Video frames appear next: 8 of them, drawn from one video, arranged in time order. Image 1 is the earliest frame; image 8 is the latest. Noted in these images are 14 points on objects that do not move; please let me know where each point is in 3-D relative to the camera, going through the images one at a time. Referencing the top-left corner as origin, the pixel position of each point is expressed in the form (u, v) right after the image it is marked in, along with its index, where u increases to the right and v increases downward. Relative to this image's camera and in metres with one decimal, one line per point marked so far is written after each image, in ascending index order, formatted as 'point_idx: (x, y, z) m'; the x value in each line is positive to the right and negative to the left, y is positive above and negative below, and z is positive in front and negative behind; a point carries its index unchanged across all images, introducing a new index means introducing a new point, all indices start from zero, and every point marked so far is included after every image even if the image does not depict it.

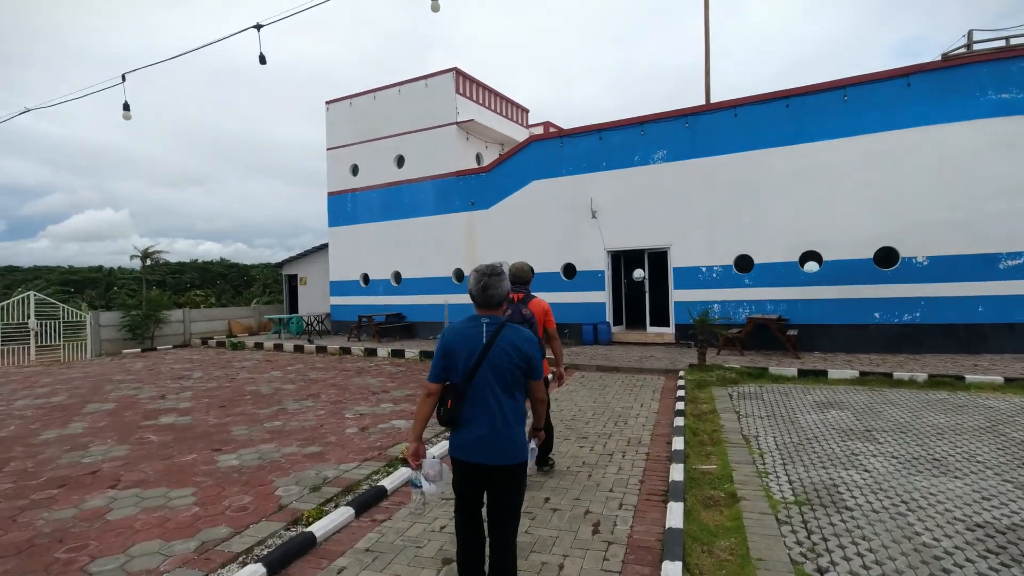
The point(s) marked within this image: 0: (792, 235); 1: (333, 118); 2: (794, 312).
0: (+5.7, +1.1, +11.4) m
1: (-5.7, +5.4, +17.6) m
2: (+5.7, -0.5, +11.3) m
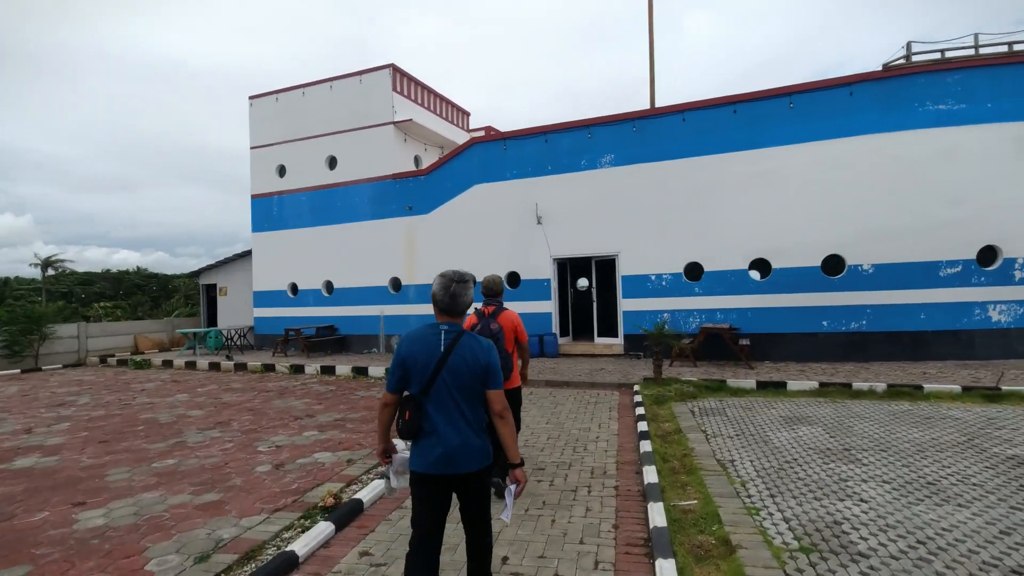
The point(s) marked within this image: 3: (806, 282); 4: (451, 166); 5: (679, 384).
0: (+4.6, +0.9, +11.2) m
1: (-7.4, +5.1, +16.3) m
2: (+4.6, -0.7, +11.1) m
3: (+5.6, +0.1, +10.7) m
4: (-1.5, +3.0, +13.8) m
5: (+2.5, -1.4, +8.3) m
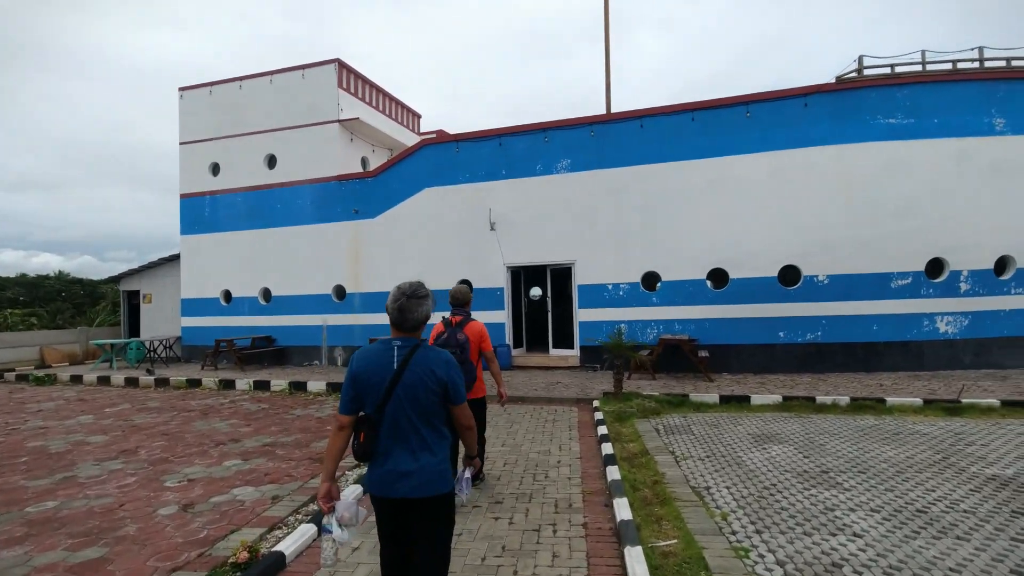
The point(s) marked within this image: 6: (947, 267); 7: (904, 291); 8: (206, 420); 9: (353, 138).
0: (+3.7, +0.7, +11.0) m
1: (-8.7, +4.9, +15.0) m
2: (+3.7, -0.9, +10.9) m
3: (+4.7, -0.1, +10.6) m
4: (-2.6, +2.8, +13.1) m
5: (+1.8, -1.6, +7.9) m
6: (+7.9, +0.4, +10.1) m
7: (+7.1, 0.0, +10.1) m
8: (-4.2, -1.8, +7.6) m
9: (-4.1, +3.9, +14.4) m
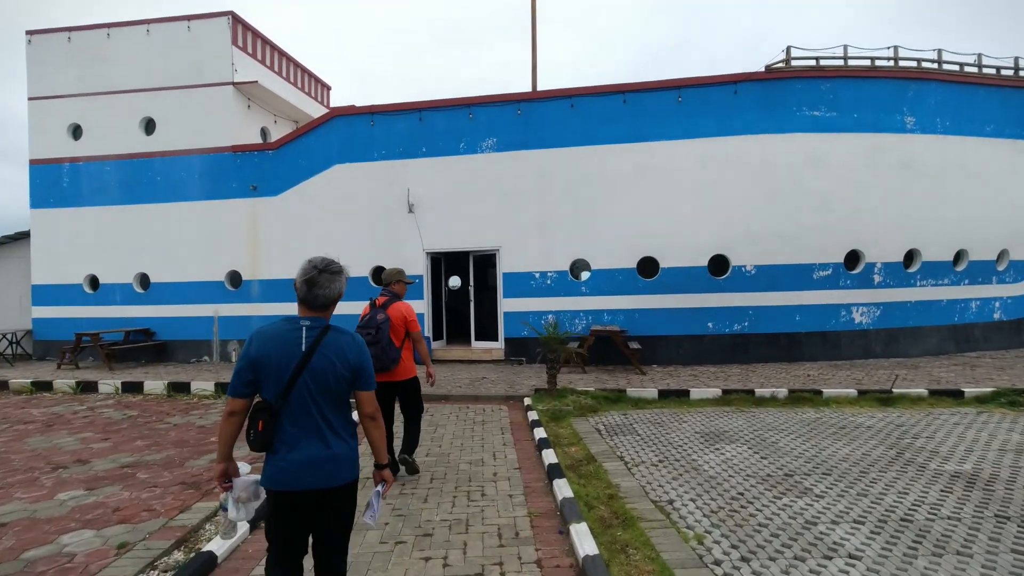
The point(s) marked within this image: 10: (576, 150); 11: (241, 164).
0: (+2.2, +0.9, +10.6) m
1: (-10.6, +5.2, +12.6) m
2: (+2.2, -0.7, +10.5) m
3: (+3.3, +0.1, +10.4) m
4: (-4.3, +3.1, +11.7) m
5: (+0.8, -1.4, +7.3) m
6: (+6.5, +0.5, +10.4) m
7: (+5.7, +0.1, +10.3) m
8: (-5.0, -1.6, +6.1) m
9: (-5.9, +4.2, +12.7) m
10: (+1.2, +2.6, +10.7) m
11: (-5.8, +2.6, +11.9) m
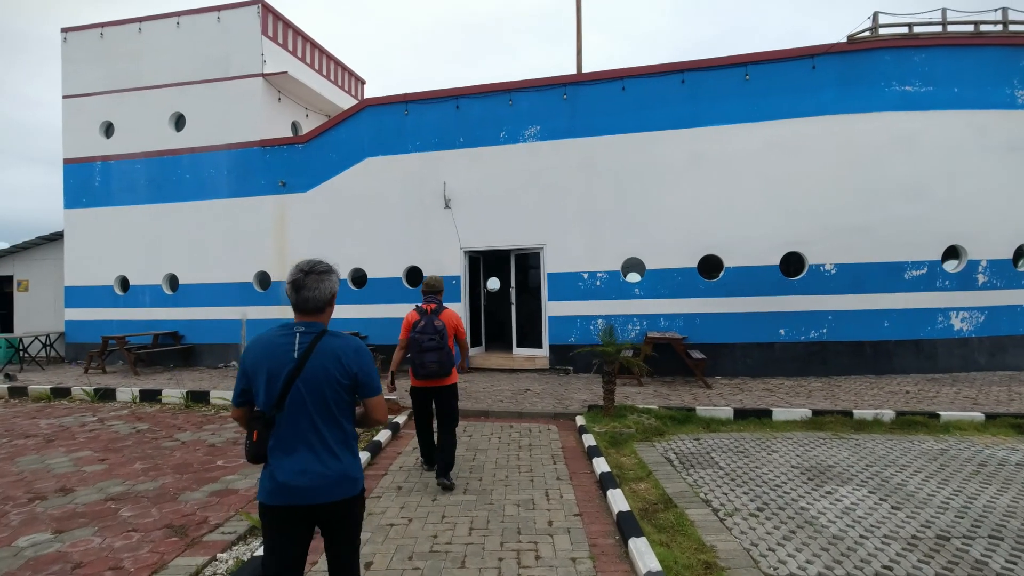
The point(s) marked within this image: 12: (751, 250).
0: (+3.0, +0.9, +9.4) m
1: (-9.7, +5.2, +12.4) m
2: (+3.0, -0.7, +9.4) m
3: (+4.1, +0.1, +9.2) m
4: (-3.5, +3.0, +11.0) m
5: (+1.4, -1.4, +6.2) m
6: (+7.3, +0.5, +9.0) m
7: (+6.5, +0.1, +8.9) m
8: (-4.5, -1.6, +5.5) m
9: (-5.0, +4.1, +12.1) m
10: (+2.0, +2.6, +9.7) m
11: (-4.9, +2.6, +11.3) m
12: (+3.9, +0.6, +9.2) m
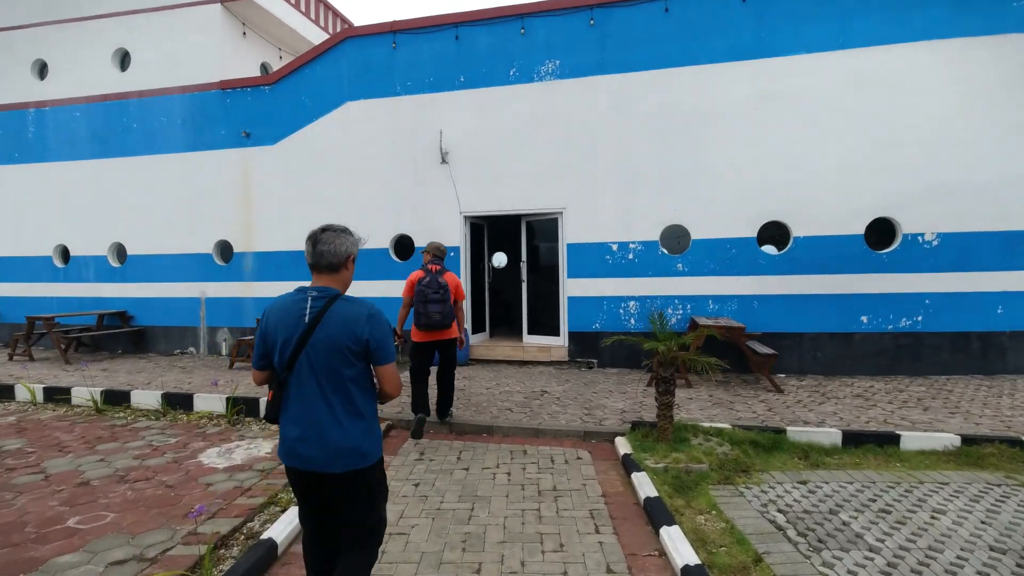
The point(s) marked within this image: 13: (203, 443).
0: (+3.1, +1.2, +7.5) m
1: (-9.5, +5.7, +10.4) m
2: (+3.1, -0.4, +7.5) m
3: (+4.2, +0.4, +7.2) m
4: (-3.3, +3.5, +9.0) m
5: (+1.5, -1.2, +4.4) m
6: (+7.4, +0.8, +7.0) m
7: (+6.6, +0.4, +7.0) m
8: (-4.4, -1.3, +3.7) m
9: (-4.8, +4.6, +10.1) m
10: (+2.2, +3.0, +7.7) m
11: (-4.7, +3.1, +9.4) m
12: (+4.1, +1.0, +7.3) m
13: (-2.7, -1.3, +4.8) m
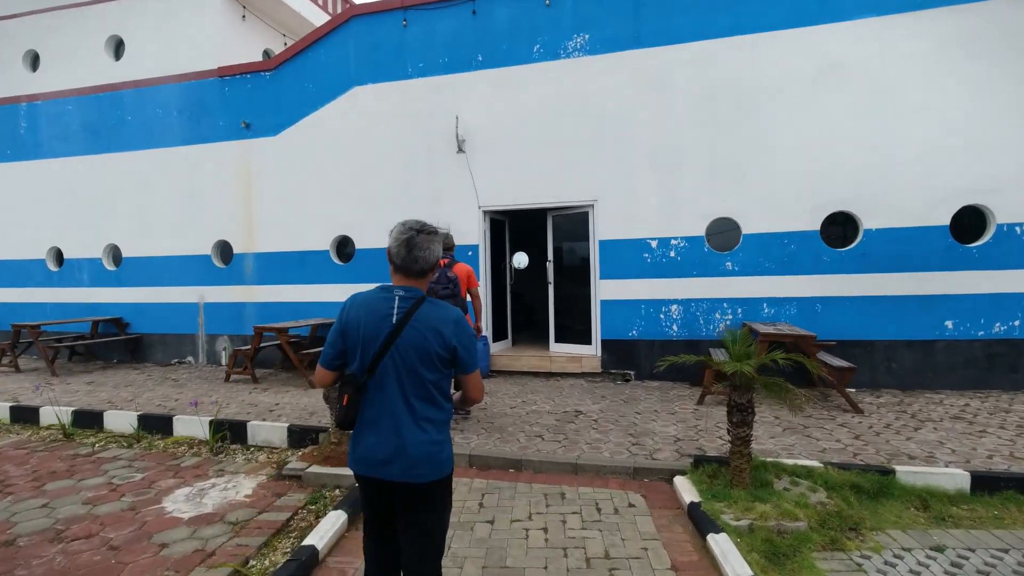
0: (+3.4, +1.2, +6.5) m
1: (-9.1, +5.6, +9.8) m
2: (+3.5, -0.4, +6.5) m
3: (+4.5, +0.4, +6.2) m
4: (-2.9, +3.4, +8.3) m
5: (+1.7, -1.2, +3.5) m
6: (+7.7, +0.8, +5.9) m
7: (+6.9, +0.4, +5.9) m
8: (-4.2, -1.4, +2.9) m
9: (-4.4, +4.6, +9.4) m
10: (+2.5, +2.9, +6.7) m
11: (-4.4, +3.0, +8.6) m
12: (+4.4, +0.9, +6.3) m
13: (-2.4, -1.4, +4.0) m
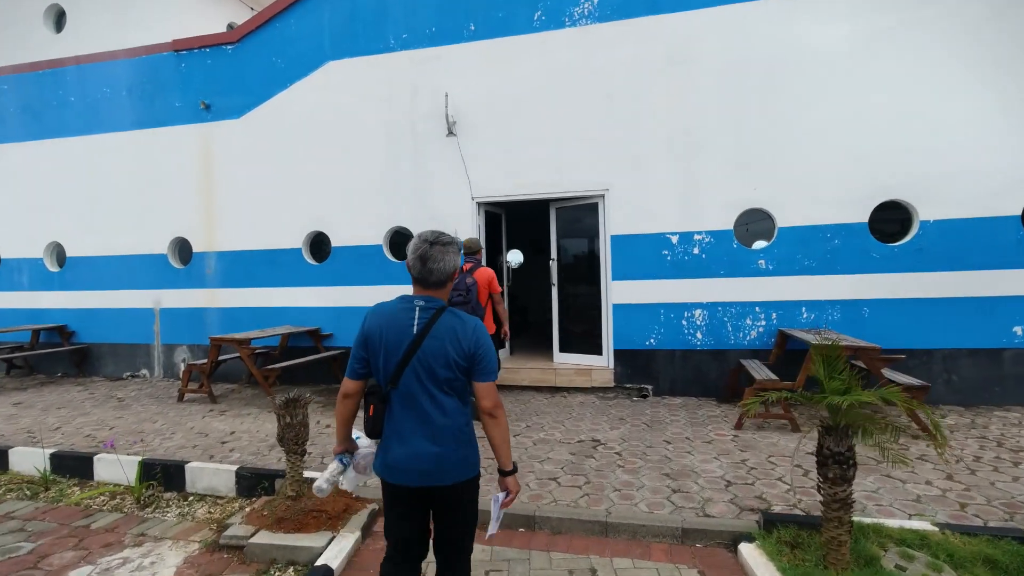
0: (+3.4, +1.2, +5.6) m
1: (-9.2, +5.6, +8.7) m
2: (+3.5, -0.4, +5.6) m
3: (+4.5, +0.4, +5.4) m
4: (-3.0, +3.4, +7.2) m
5: (+1.8, -1.2, +2.5) m
6: (+7.7, +0.8, +5.1) m
7: (+6.9, +0.4, +5.1) m
8: (-4.2, -1.4, +1.9) m
9: (-4.5, +4.5, +8.4) m
10: (+2.5, +2.9, +5.8) m
11: (-4.4, +3.0, +7.6) m
12: (+4.4, +0.9, +5.4) m
13: (-2.4, -1.4, +3.0) m
